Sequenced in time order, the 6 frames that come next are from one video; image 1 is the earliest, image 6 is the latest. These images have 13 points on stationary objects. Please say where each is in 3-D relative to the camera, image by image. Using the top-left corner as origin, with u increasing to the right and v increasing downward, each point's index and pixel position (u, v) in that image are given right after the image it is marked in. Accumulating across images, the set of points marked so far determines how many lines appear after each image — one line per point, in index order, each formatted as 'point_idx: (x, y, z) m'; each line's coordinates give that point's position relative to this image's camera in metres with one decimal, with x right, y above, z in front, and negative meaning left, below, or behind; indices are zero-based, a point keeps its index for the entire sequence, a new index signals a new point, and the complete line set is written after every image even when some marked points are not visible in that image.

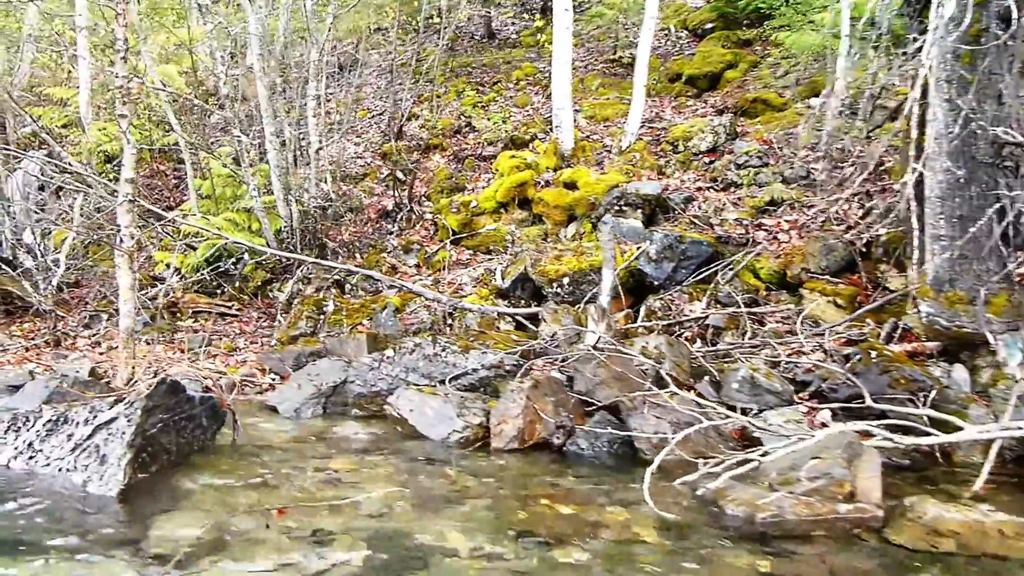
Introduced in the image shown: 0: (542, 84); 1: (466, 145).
0: (+0.4, +2.7, +16.3) m
1: (-0.6, +1.7, +14.7) m
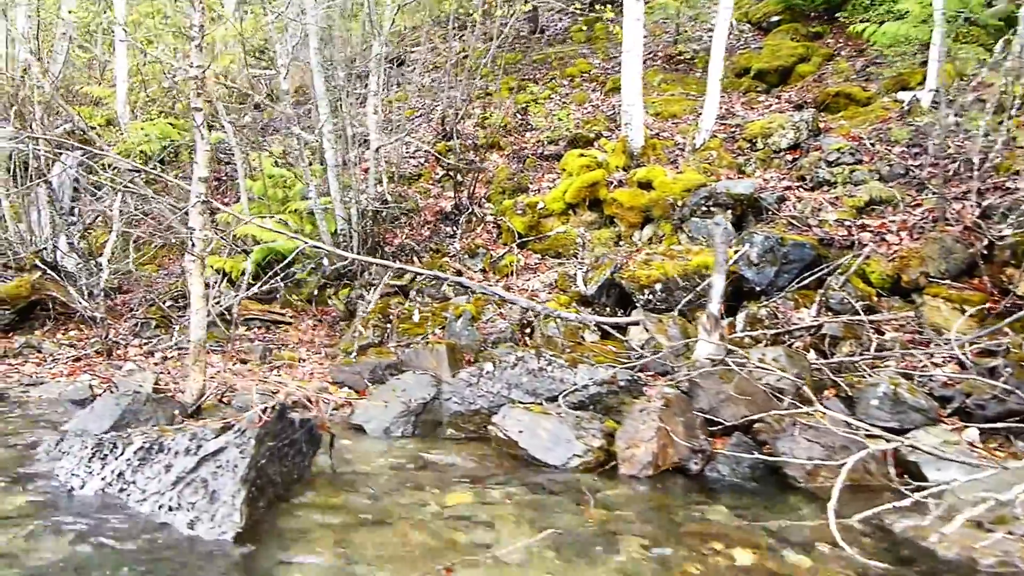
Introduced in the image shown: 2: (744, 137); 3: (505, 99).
0: (+1.1, +2.7, +15.6) m
1: (+0.1, +1.7, +14.0) m
2: (+2.4, +1.5, +12.4) m
3: (-0.1, +2.4, +15.6) m
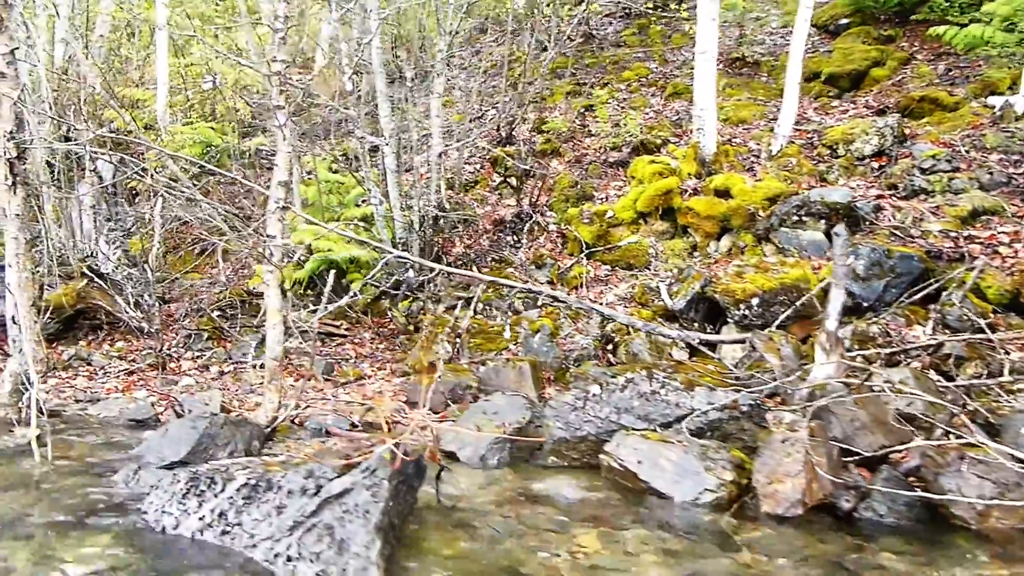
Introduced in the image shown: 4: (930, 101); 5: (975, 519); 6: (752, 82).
0: (+1.8, +2.5, +15.0) m
1: (+0.8, +1.5, +13.4) m
2: (+3.0, +1.4, +11.7) m
3: (+0.6, +2.3, +15.0) m
4: (+4.0, +1.8, +11.7) m
5: (+2.0, -1.0, +5.2) m
6: (+2.8, +2.4, +14.0) m
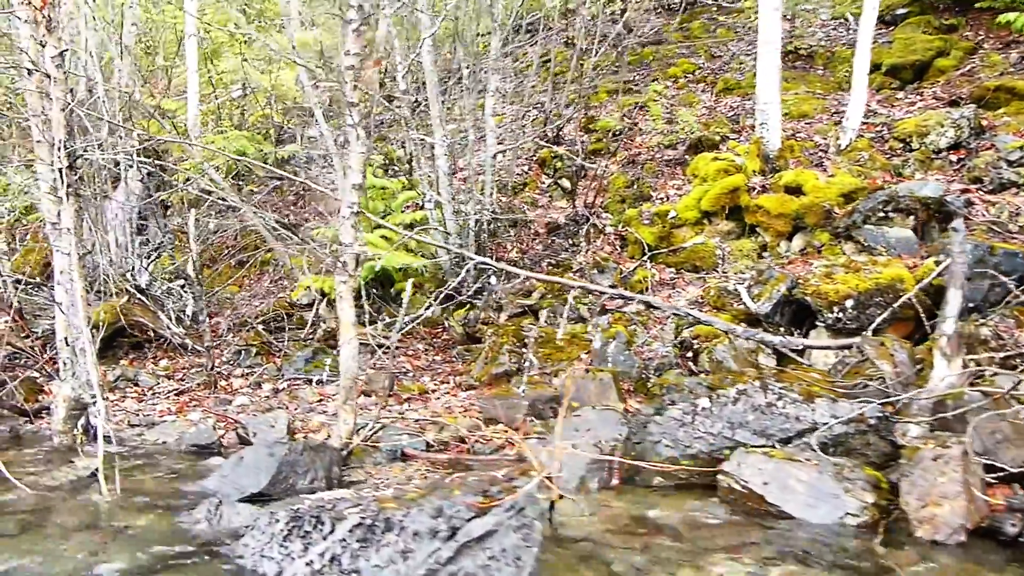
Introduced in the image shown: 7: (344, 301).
0: (+2.3, +2.5, +14.5) m
1: (+1.3, +1.5, +12.9) m
2: (+3.5, +1.4, +11.2) m
3: (+1.1, +2.2, +14.5) m
4: (+4.5, +1.8, +11.2) m
5: (+2.5, -1.0, +4.7) m
6: (+3.3, +2.4, +13.5) m
7: (-0.9, -0.1, +6.6) m
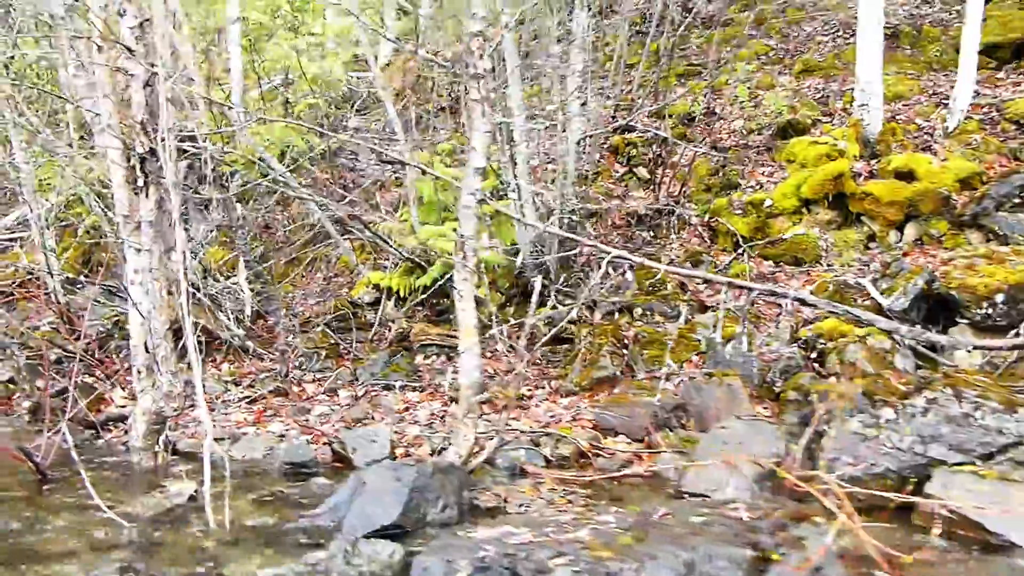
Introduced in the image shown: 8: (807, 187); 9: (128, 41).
0: (+3.0, +2.5, +13.7) m
1: (+2.0, +1.5, +12.1) m
2: (+4.2, +1.5, +10.4) m
3: (+1.8, +2.3, +13.7) m
4: (+5.2, +1.9, +10.4) m
5: (+3.1, -0.9, +3.9) m
6: (+4.0, +2.4, +12.7) m
7: (-0.2, -0.1, +5.8) m
8: (+2.5, +0.8, +10.2) m
9: (-1.9, +1.2, +6.0) m
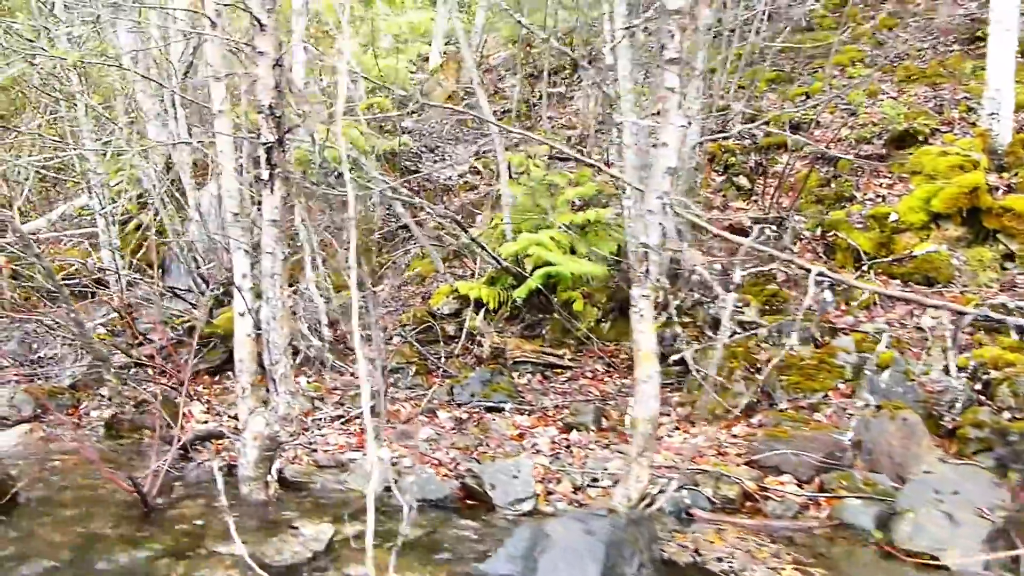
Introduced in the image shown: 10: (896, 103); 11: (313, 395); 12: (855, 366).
0: (+3.9, +2.3, +12.9) m
1: (+2.9, +1.4, +11.3) m
2: (+5.0, +1.3, +9.6) m
3: (+2.7, +2.1, +12.9) m
4: (+6.1, +1.7, +9.6) m
5: (+3.9, -1.1, +3.1) m
6: (+4.9, +2.2, +11.9) m
7: (+0.5, -0.1, +5.0) m
8: (+3.3, +0.7, +9.4) m
9: (-1.1, +1.2, +5.2) m
10: (+3.6, +1.7, +11.6) m
11: (-1.4, -0.7, +8.3) m
12: (+2.1, -0.5, +7.5) m
